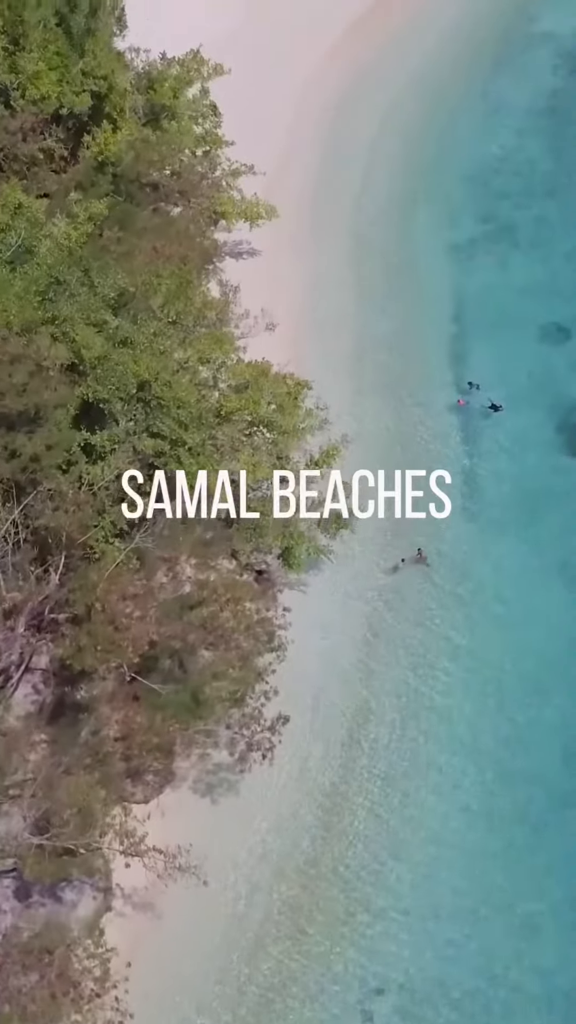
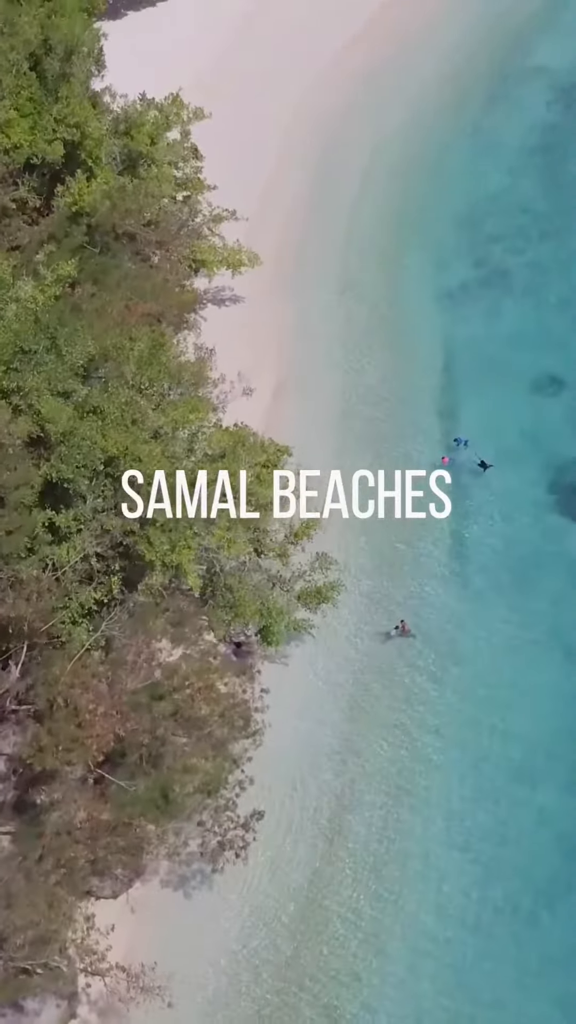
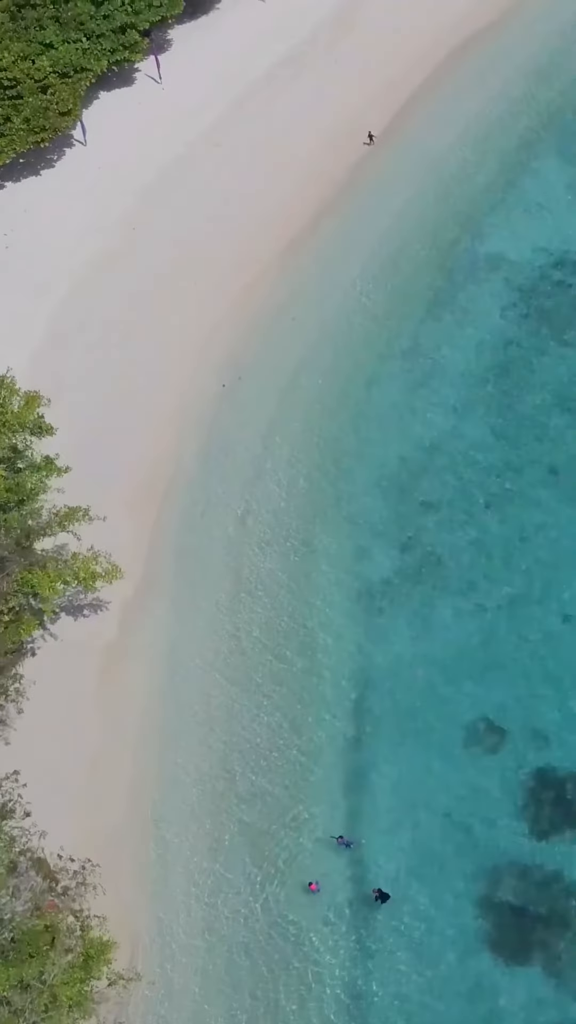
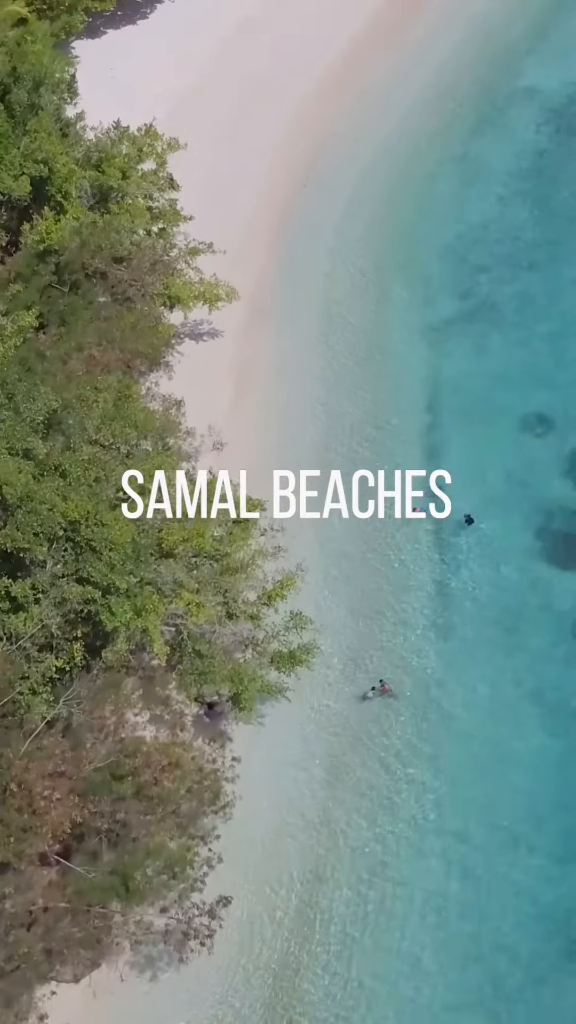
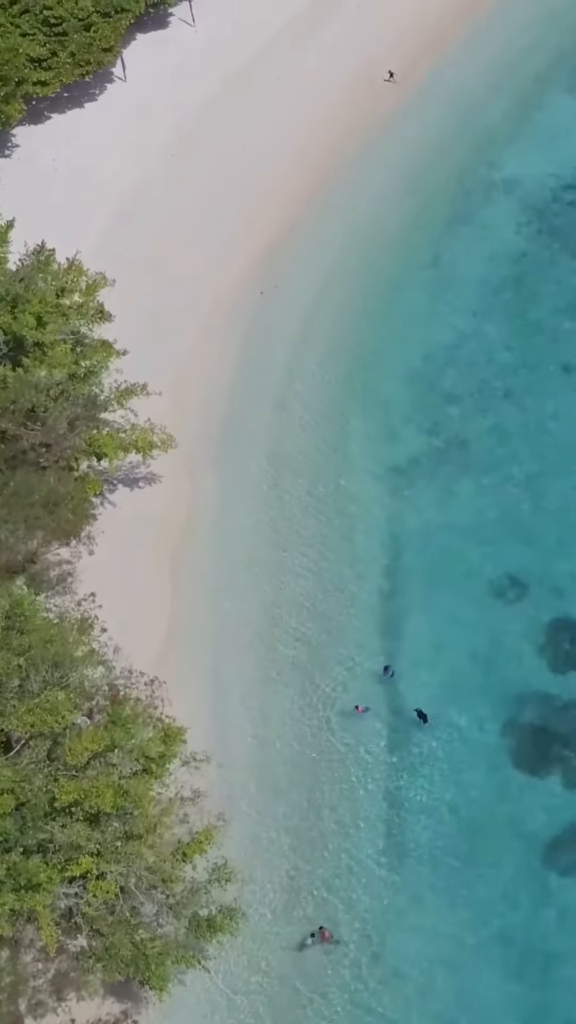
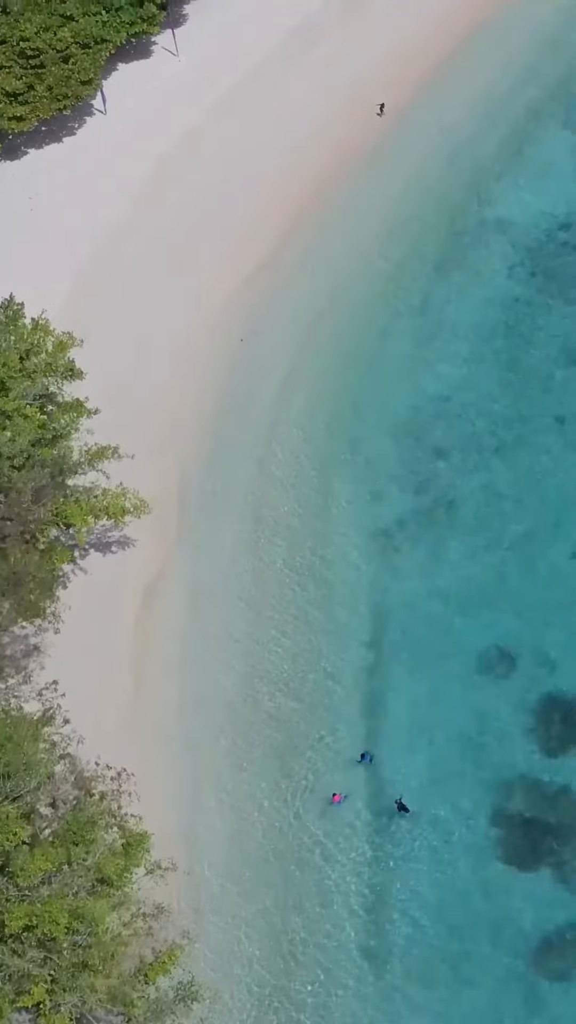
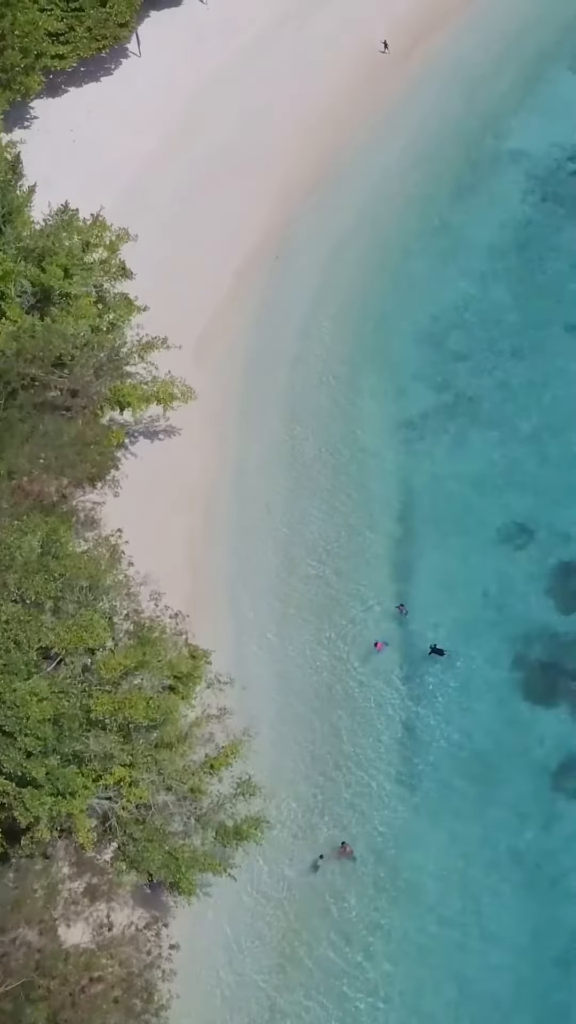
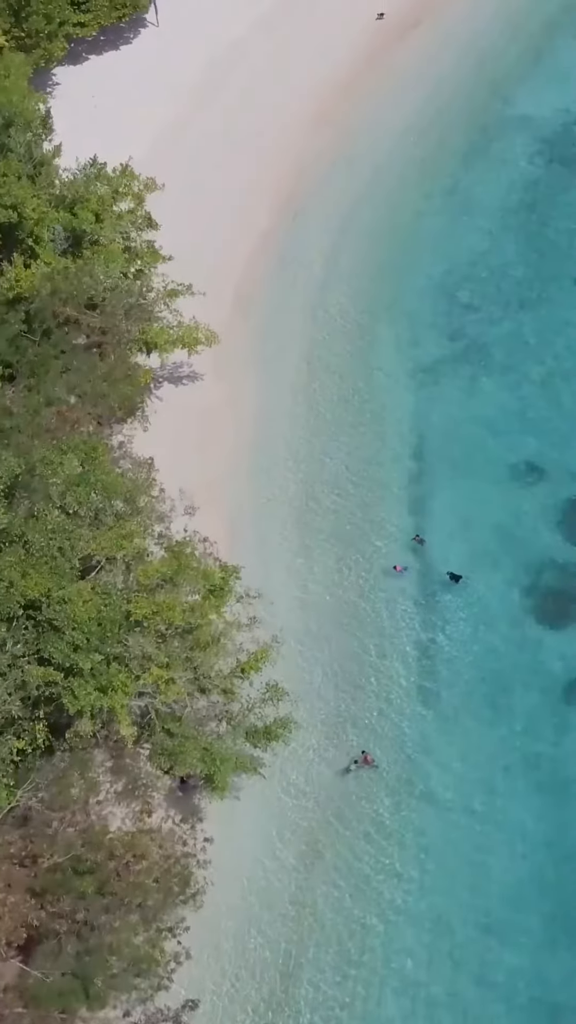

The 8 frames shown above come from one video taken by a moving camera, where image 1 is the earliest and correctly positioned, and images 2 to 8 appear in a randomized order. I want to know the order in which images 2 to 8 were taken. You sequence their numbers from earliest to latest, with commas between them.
2, 4, 8, 7, 5, 6, 3
